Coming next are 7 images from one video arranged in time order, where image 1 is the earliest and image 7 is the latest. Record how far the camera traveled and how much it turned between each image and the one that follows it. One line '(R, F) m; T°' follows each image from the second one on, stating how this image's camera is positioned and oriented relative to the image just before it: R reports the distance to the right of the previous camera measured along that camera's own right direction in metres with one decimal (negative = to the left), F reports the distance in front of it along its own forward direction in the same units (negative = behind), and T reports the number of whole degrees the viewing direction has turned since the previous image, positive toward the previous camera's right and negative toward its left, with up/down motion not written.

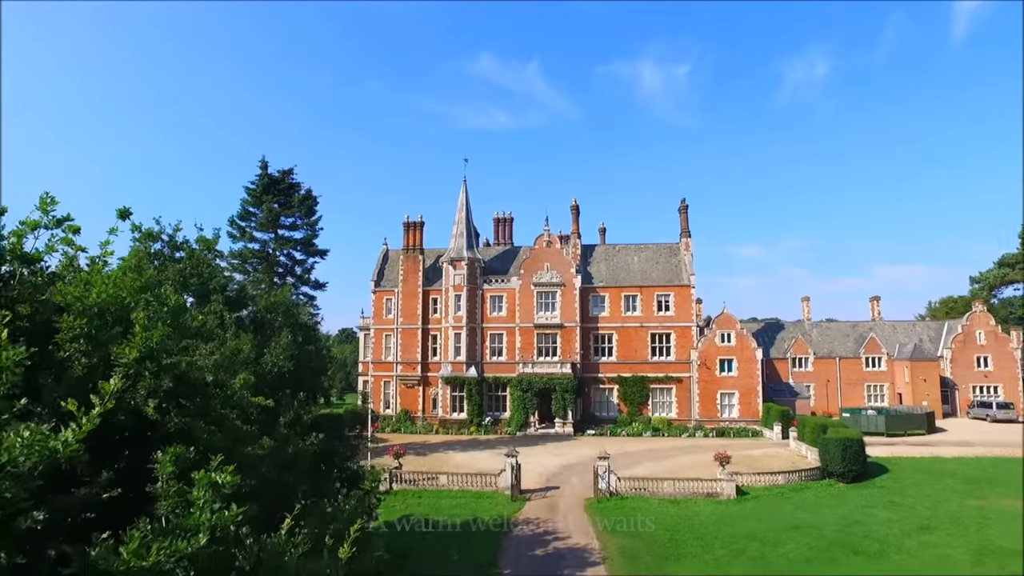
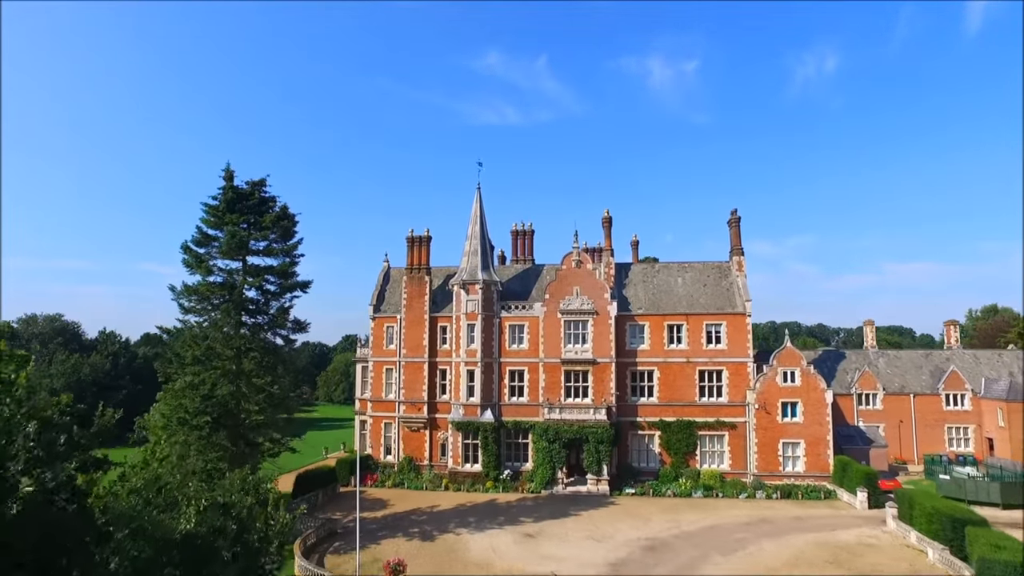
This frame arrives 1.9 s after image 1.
(-1.1, +7.1) m; -1°
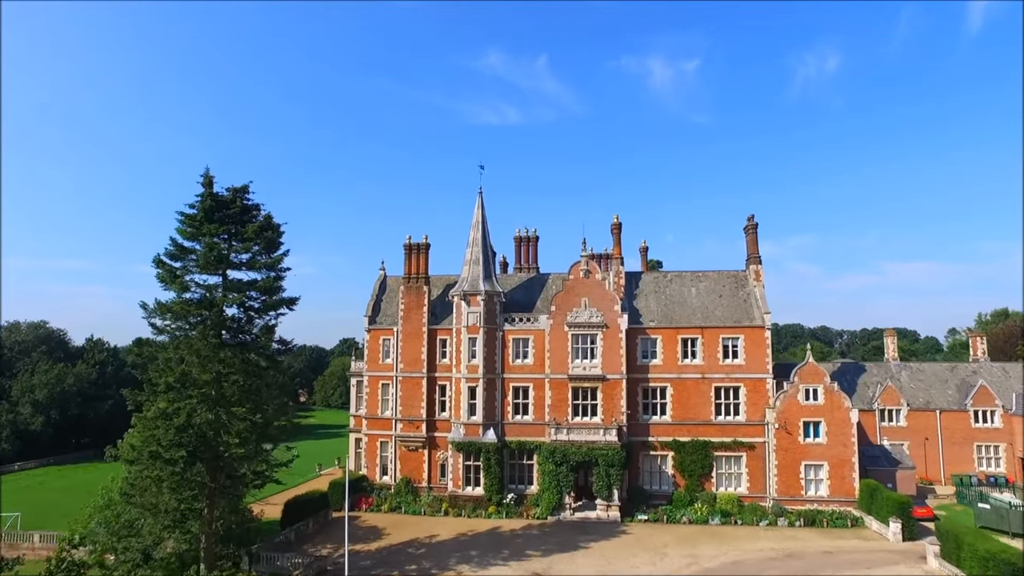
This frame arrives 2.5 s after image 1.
(-0.3, +2.4) m; 0°
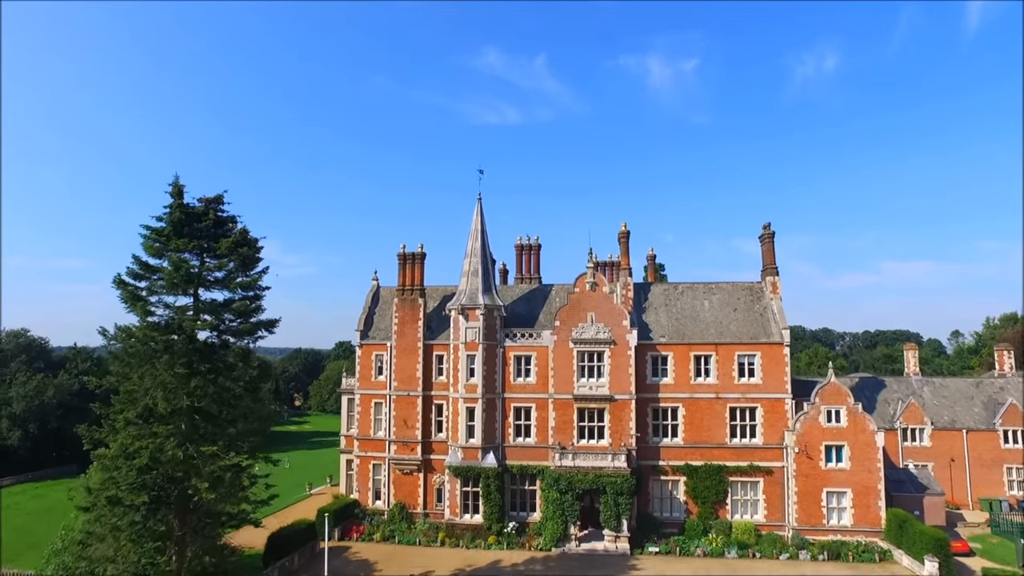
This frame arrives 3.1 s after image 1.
(-0.2, +2.4) m; 0°
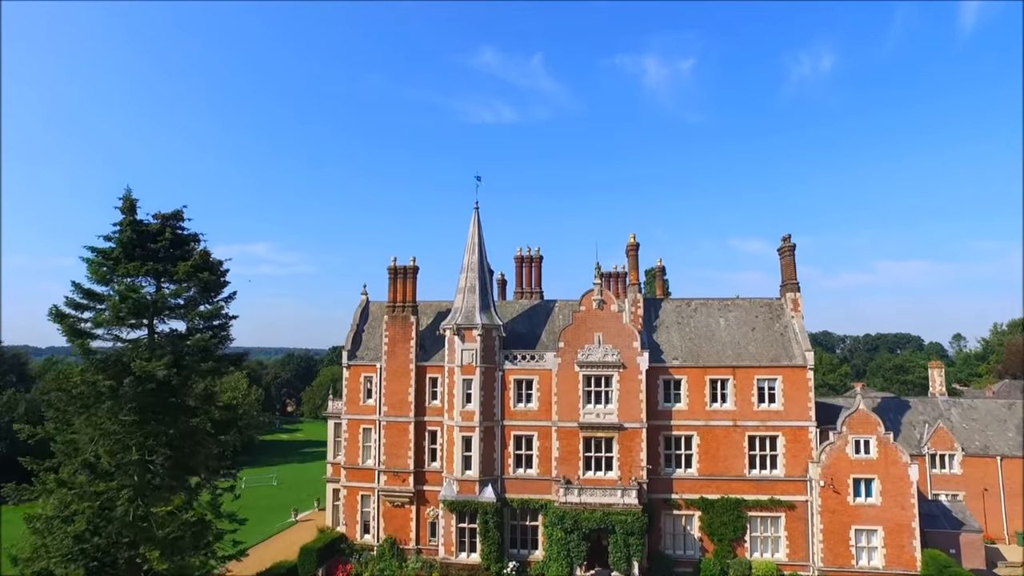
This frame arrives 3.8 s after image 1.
(-0.2, +2.9) m; 0°
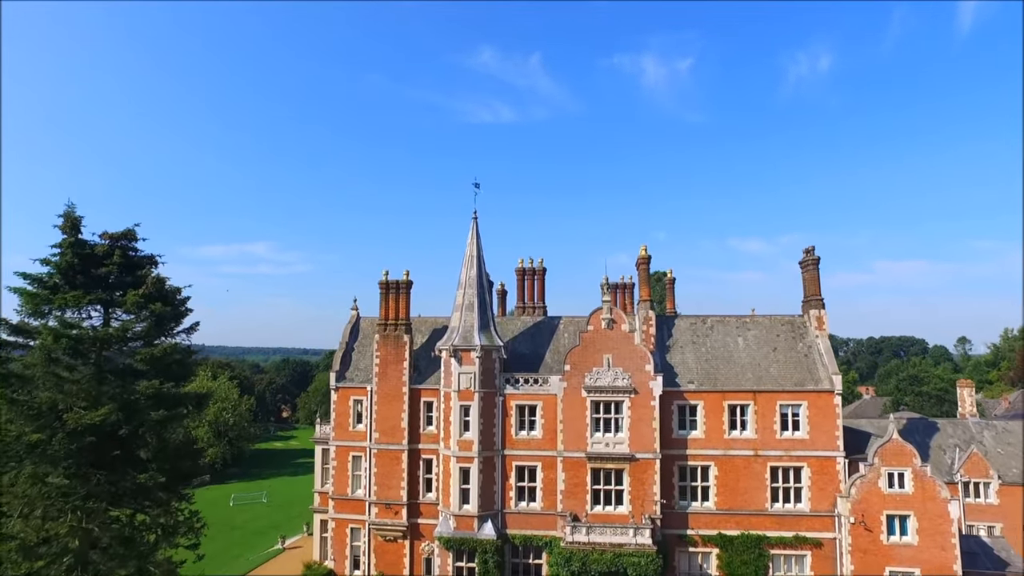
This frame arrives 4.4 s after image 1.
(-0.1, +2.6) m; 0°
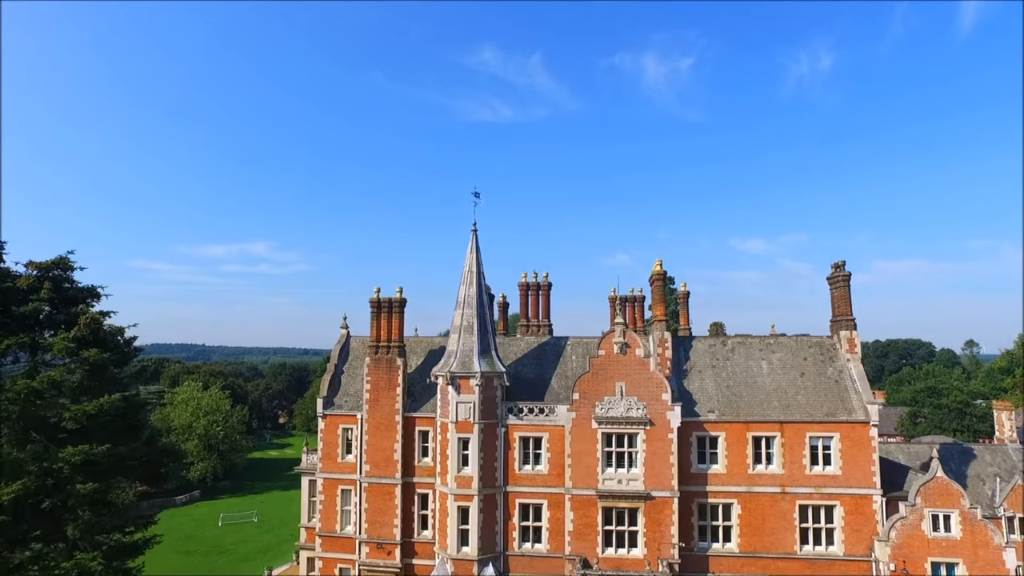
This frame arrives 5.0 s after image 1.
(-0.1, +2.7) m; 0°
